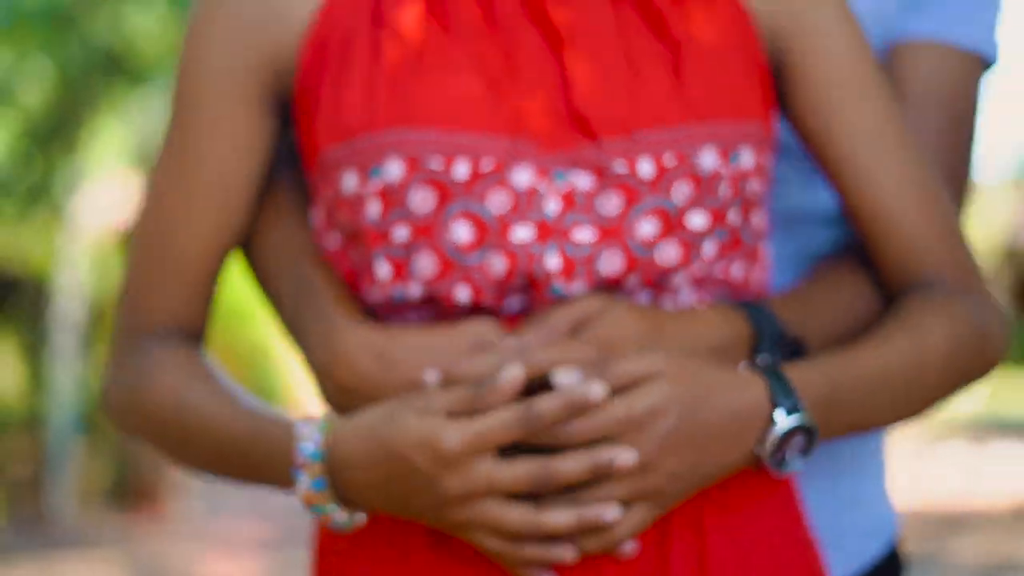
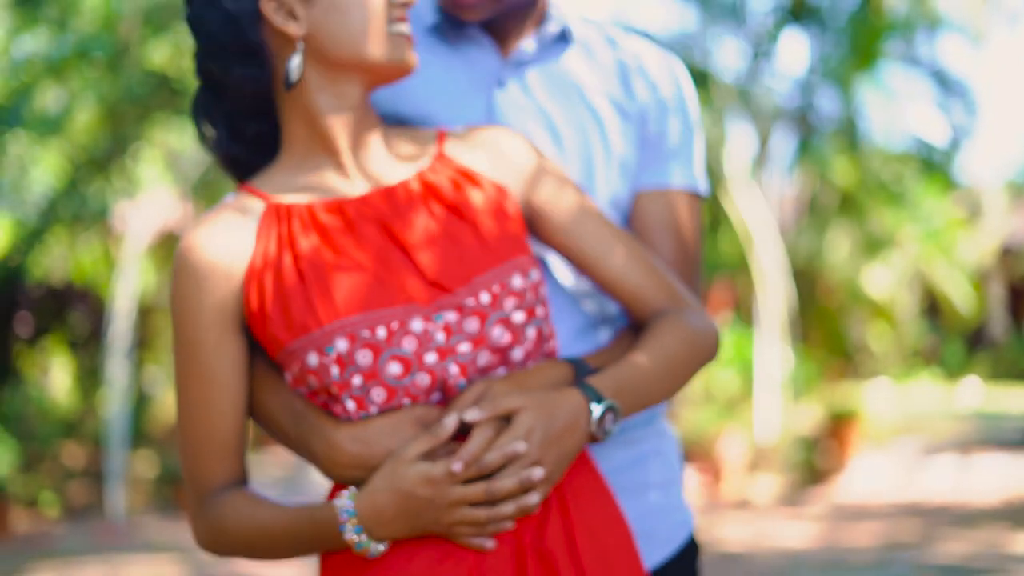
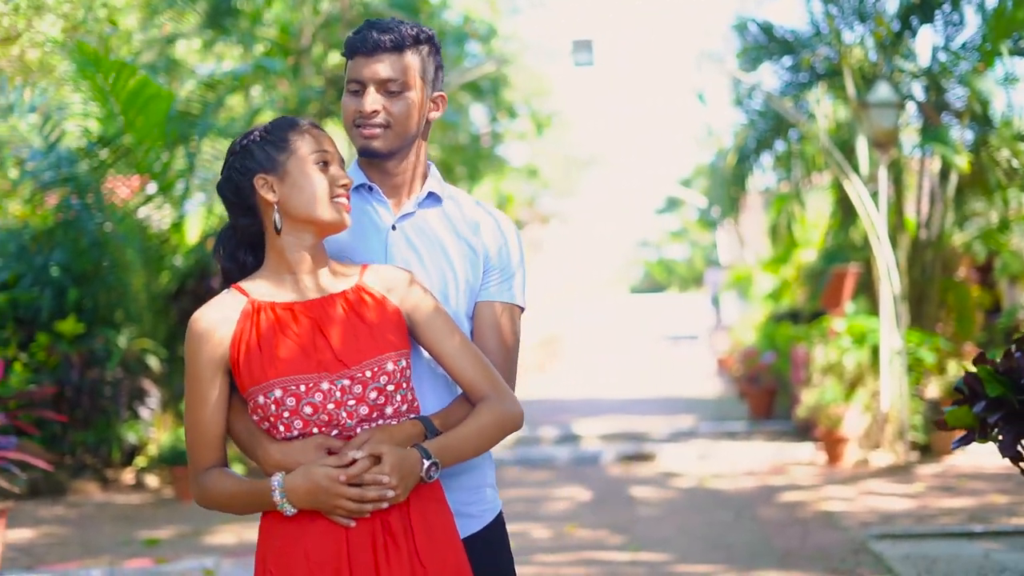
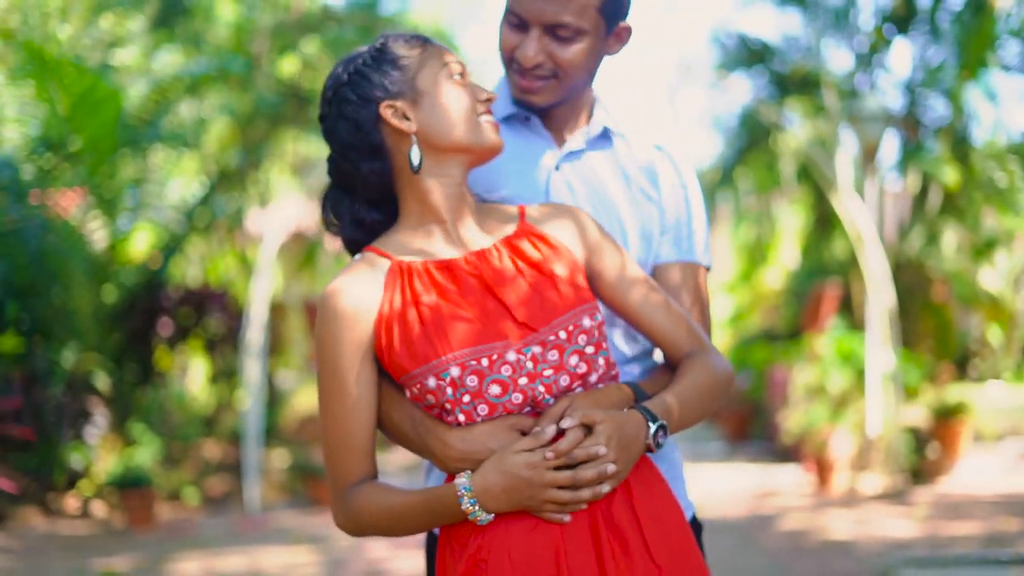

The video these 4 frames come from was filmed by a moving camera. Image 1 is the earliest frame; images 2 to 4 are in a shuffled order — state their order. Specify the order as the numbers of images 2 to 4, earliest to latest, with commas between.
2, 4, 3
